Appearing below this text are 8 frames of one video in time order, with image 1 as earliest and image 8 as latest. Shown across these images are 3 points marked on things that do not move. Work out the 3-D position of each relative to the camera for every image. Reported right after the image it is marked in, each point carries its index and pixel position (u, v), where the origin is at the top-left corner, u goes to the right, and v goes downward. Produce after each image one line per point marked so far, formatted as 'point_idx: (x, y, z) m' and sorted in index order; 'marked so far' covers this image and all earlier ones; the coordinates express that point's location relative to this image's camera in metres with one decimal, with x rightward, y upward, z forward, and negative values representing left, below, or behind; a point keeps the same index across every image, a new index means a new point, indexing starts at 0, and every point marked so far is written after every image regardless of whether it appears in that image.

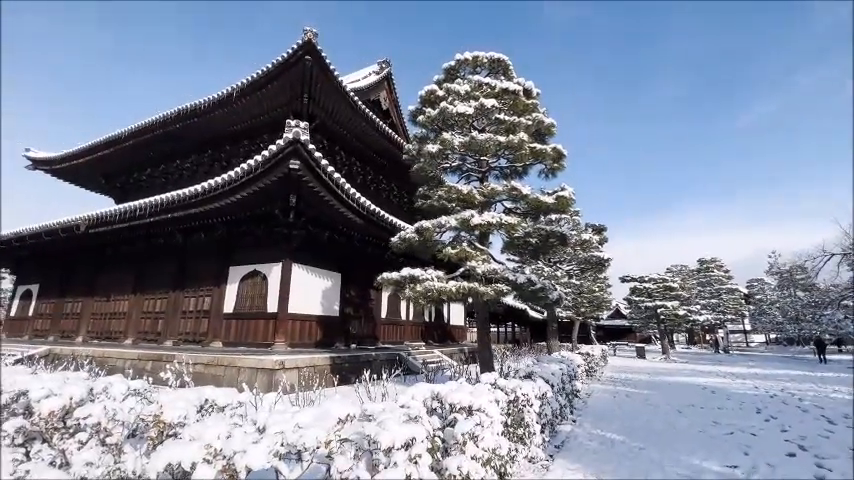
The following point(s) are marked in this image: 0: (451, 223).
0: (+0.4, +0.3, +7.0) m
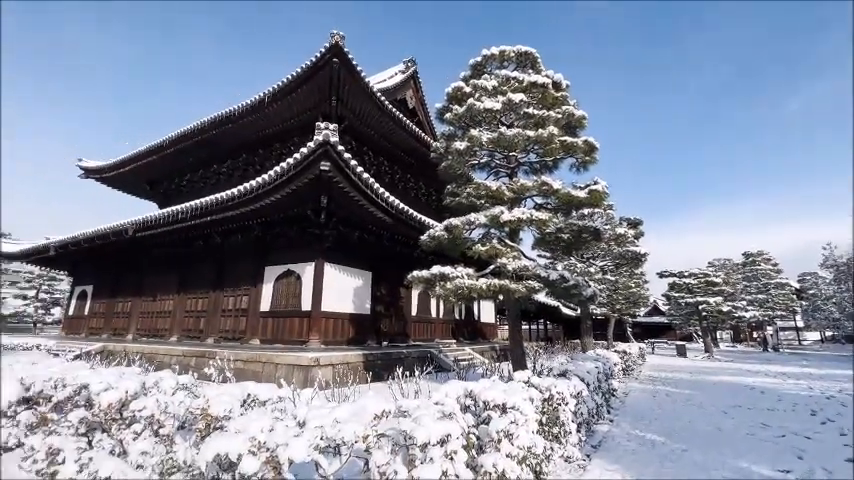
0: (+1.0, +0.3, +7.0) m
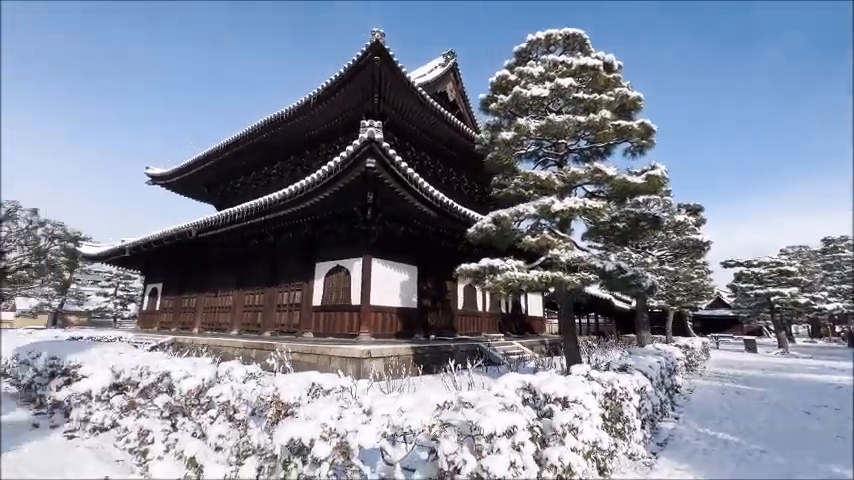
0: (+1.8, +0.5, +6.8) m
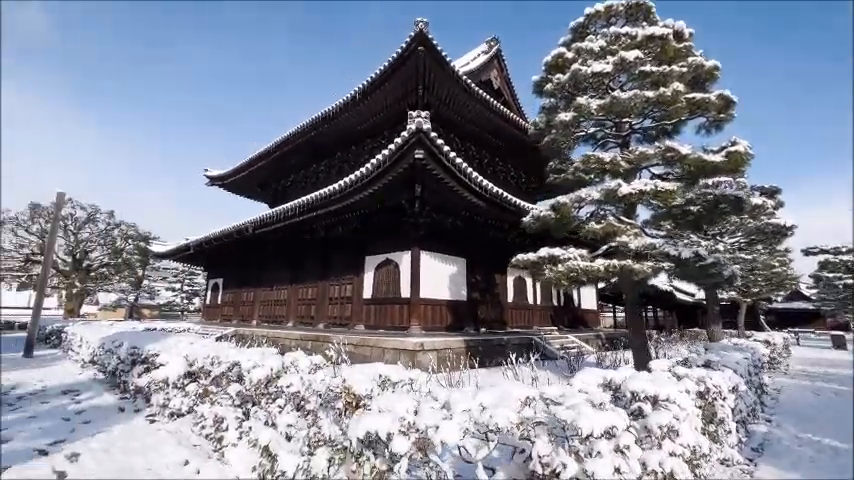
0: (+2.7, +0.7, +6.4) m
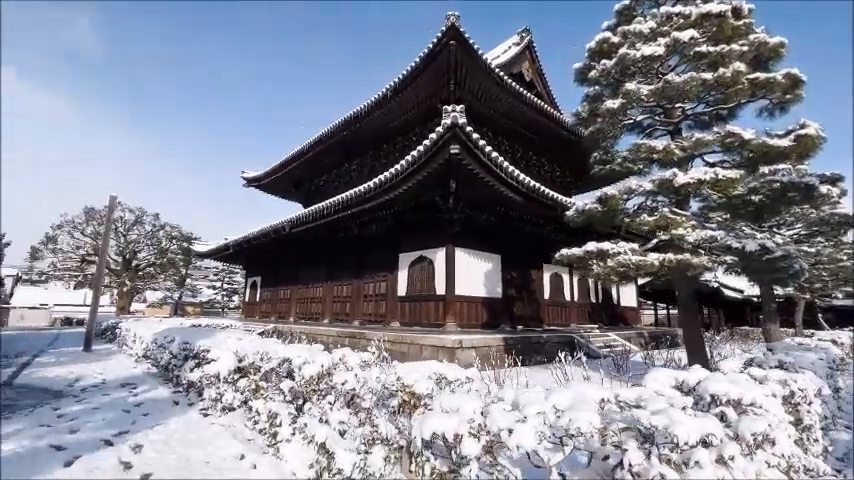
0: (+3.4, +0.8, +6.0) m
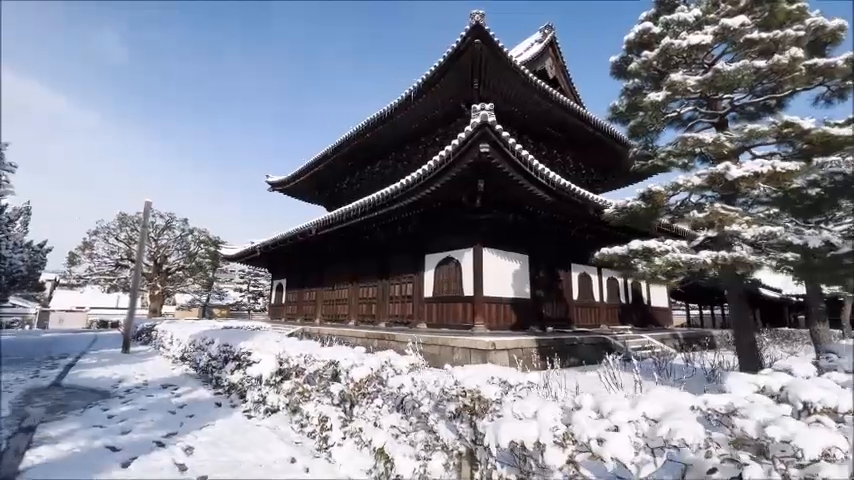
0: (+3.9, +0.8, +5.8) m
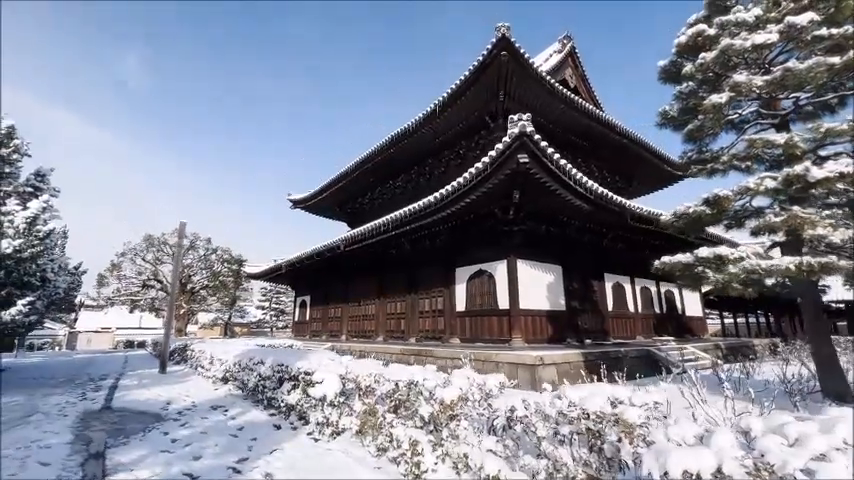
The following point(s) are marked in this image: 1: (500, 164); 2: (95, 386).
0: (+4.8, +0.8, +5.5) m
1: (+1.9, +2.0, +10.3) m
2: (-8.6, -3.8, +10.1) m
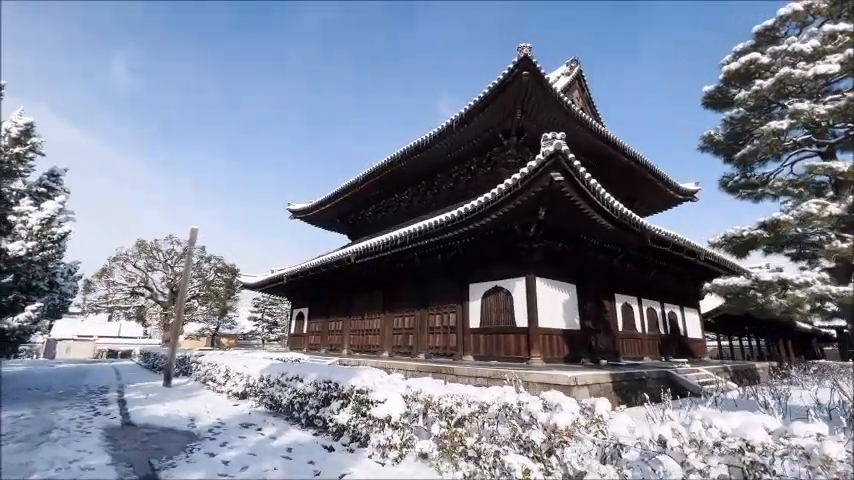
0: (+5.7, +0.4, +5.6) m
1: (+2.7, +1.6, +10.3) m
2: (-7.9, -3.9, +9.5) m
